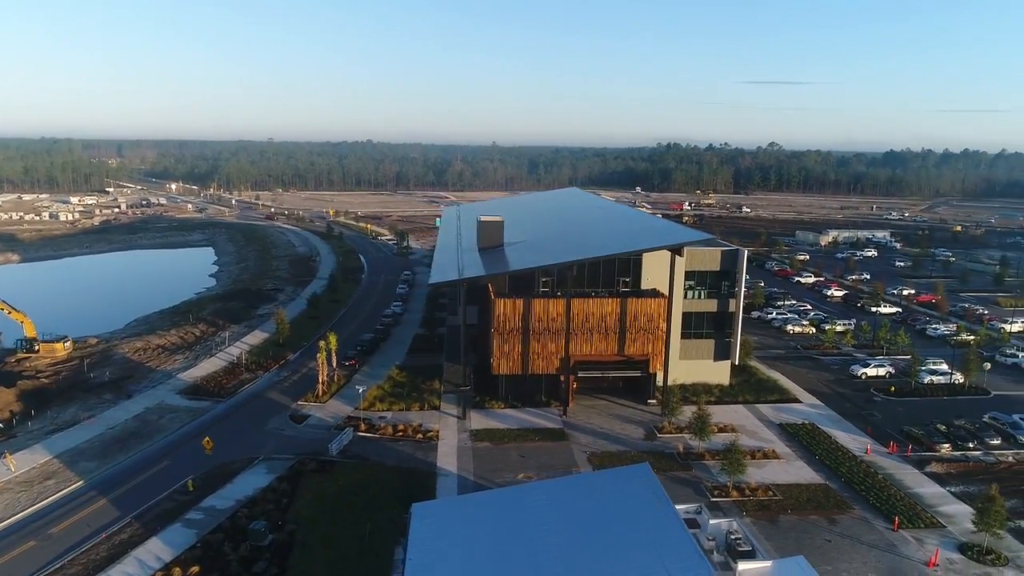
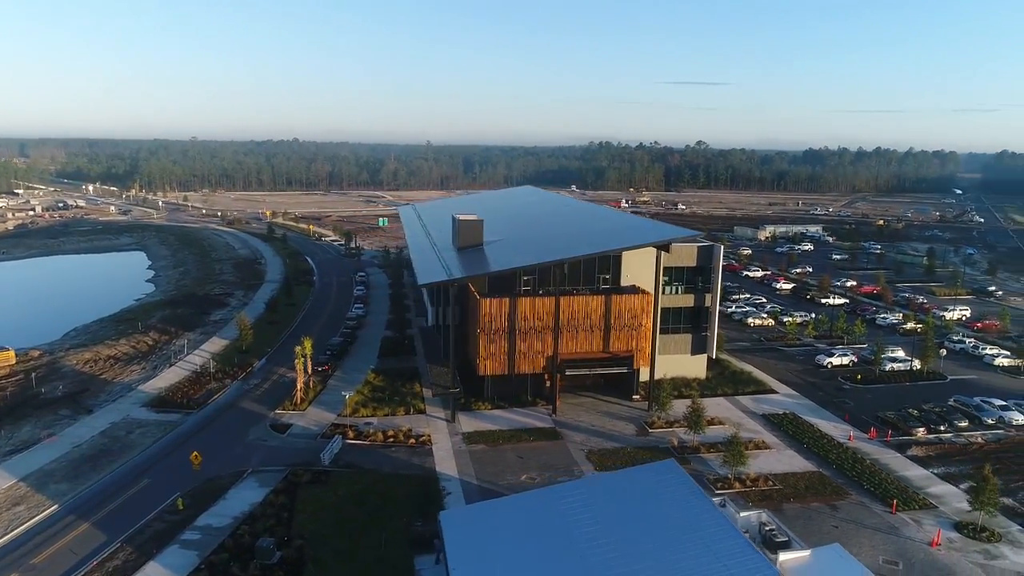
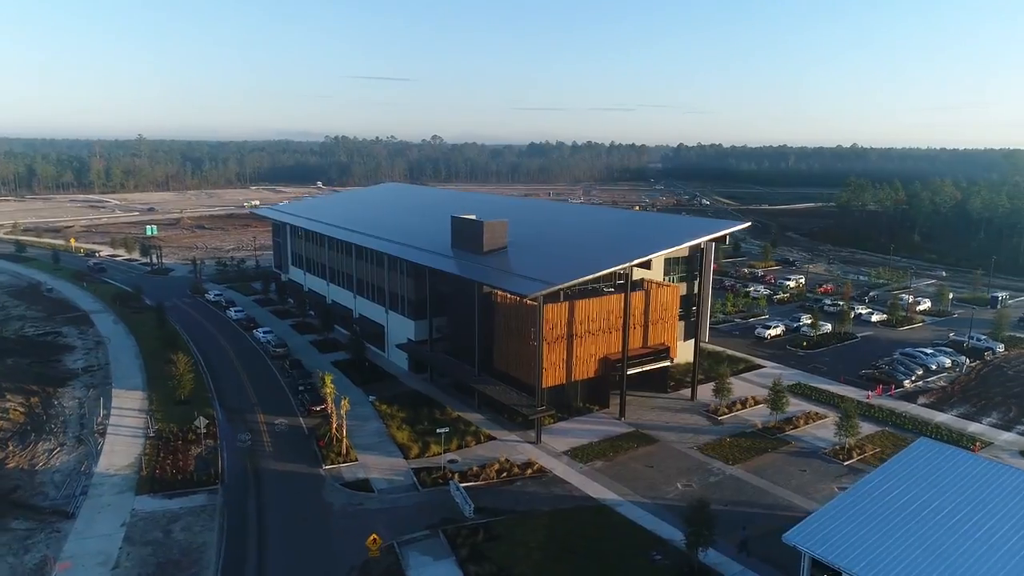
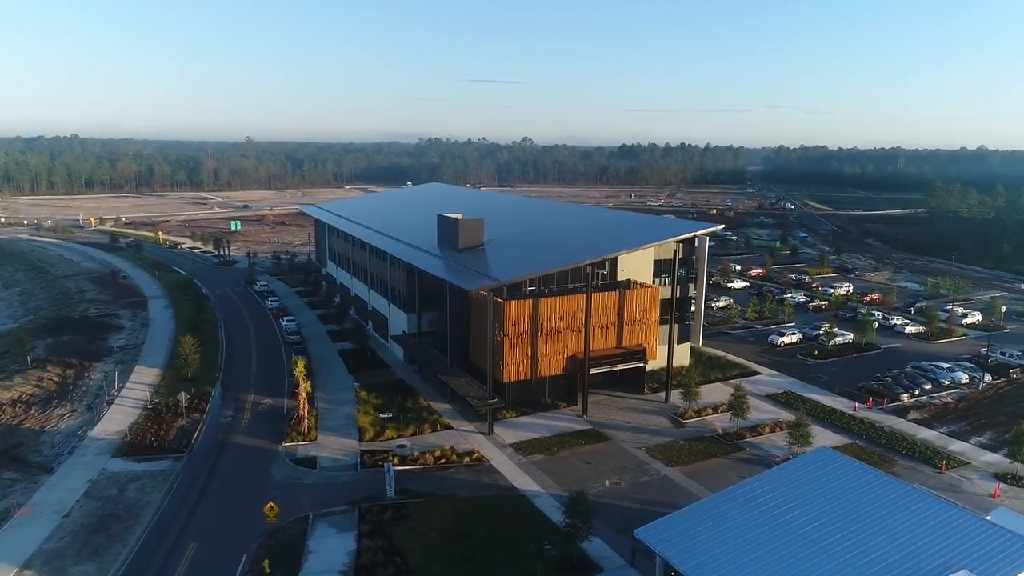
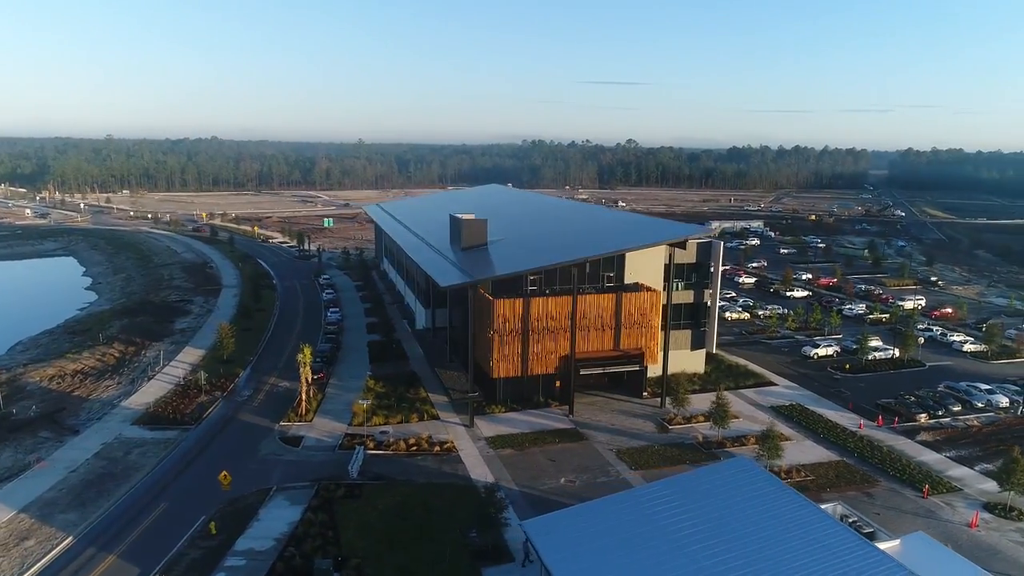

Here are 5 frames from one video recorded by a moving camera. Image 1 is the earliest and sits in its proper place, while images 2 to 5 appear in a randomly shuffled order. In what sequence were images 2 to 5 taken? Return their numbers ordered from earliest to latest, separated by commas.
2, 5, 4, 3
